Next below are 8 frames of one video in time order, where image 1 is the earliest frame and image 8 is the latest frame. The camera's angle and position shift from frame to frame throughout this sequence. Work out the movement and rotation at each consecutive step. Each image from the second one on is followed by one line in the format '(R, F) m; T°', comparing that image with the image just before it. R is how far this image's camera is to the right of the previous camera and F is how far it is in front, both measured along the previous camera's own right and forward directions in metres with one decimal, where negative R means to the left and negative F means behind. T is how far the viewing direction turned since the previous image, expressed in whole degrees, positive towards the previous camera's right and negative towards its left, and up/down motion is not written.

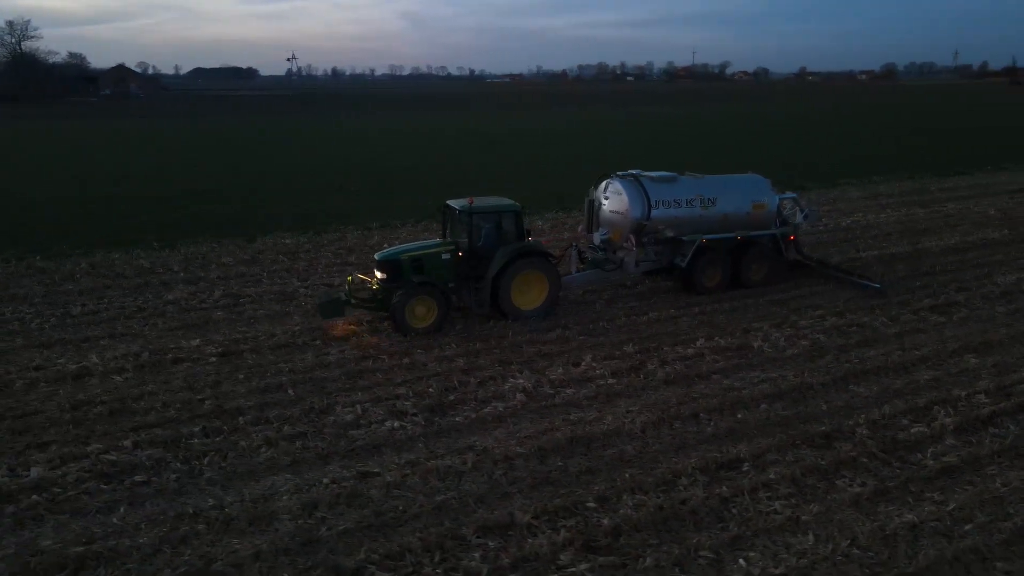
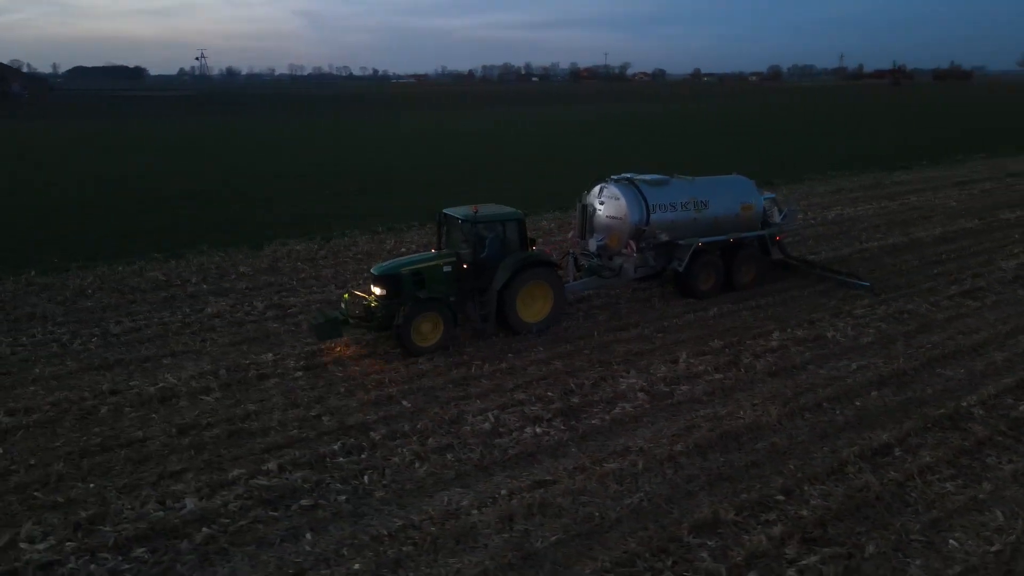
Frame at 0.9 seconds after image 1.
(-2.4, +0.2) m; +7°
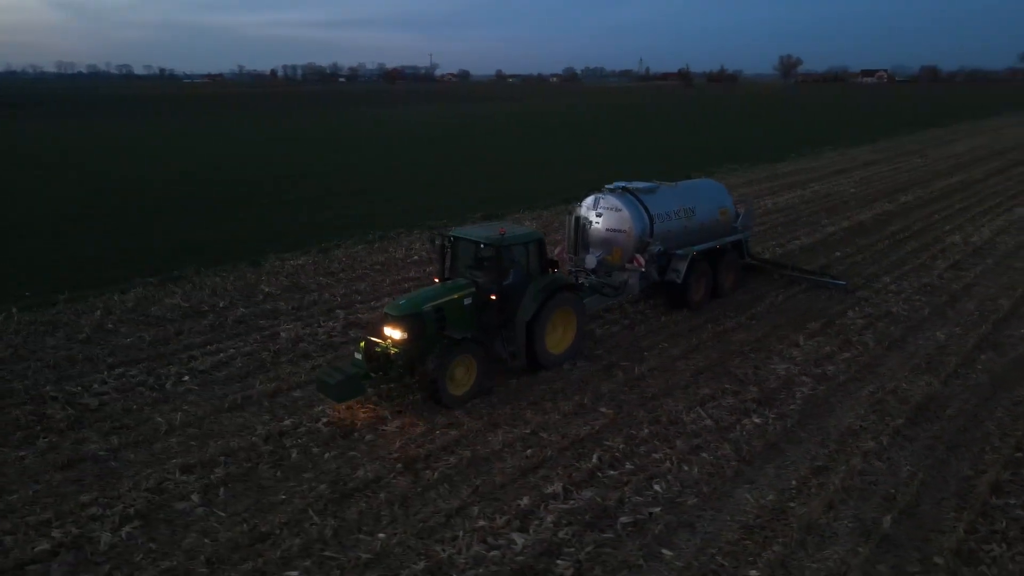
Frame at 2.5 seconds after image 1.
(-4.0, +0.6) m; +14°
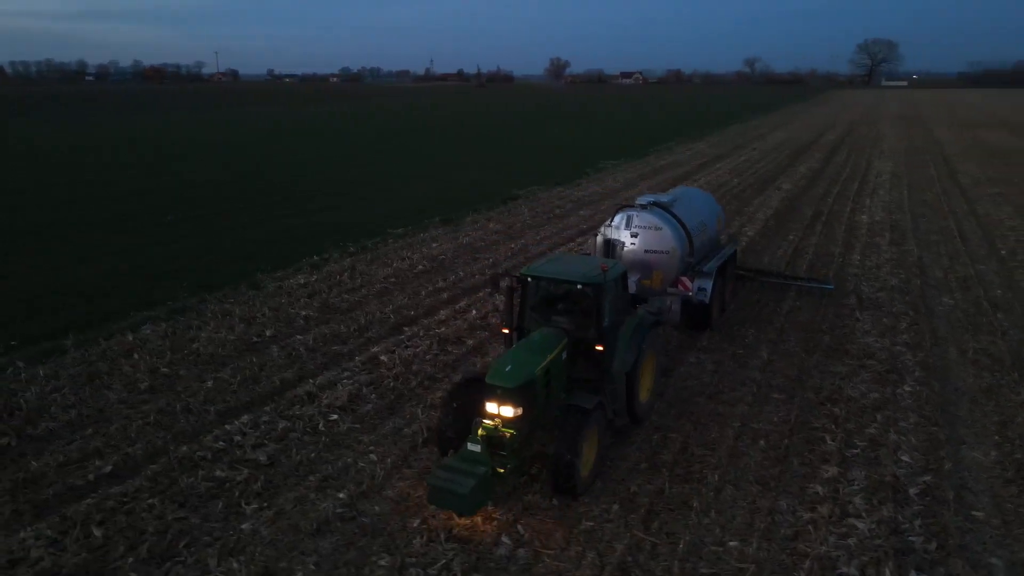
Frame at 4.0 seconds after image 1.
(-4.1, +0.8) m; +16°
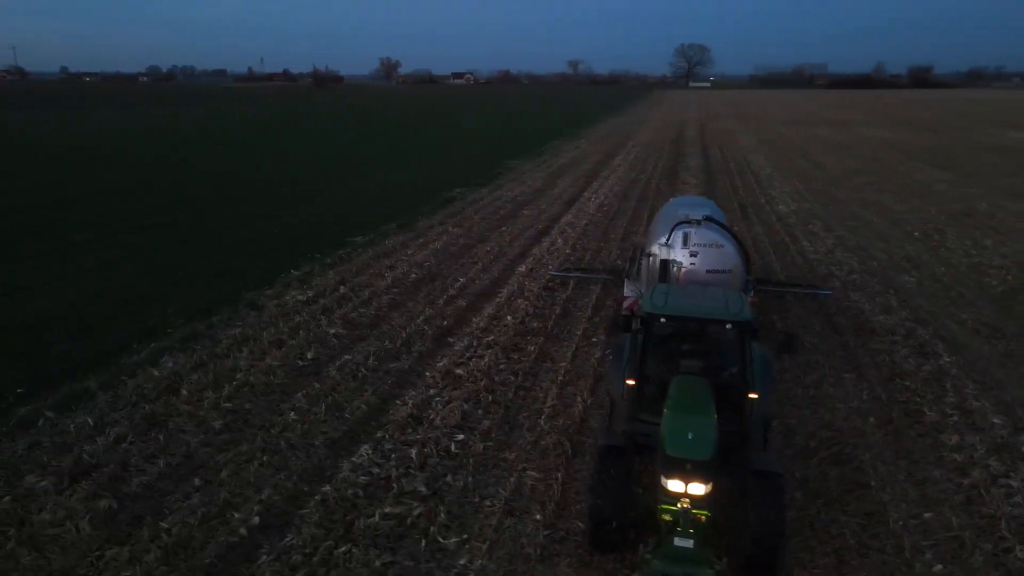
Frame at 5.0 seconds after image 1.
(-2.8, +0.5) m; +12°
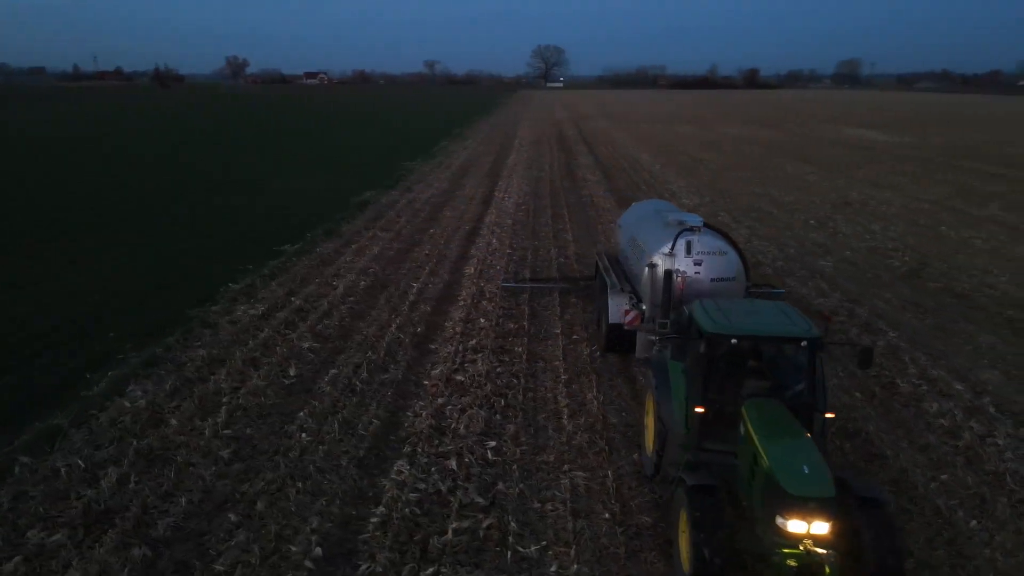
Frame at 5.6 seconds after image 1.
(-1.5, +0.2) m; +10°
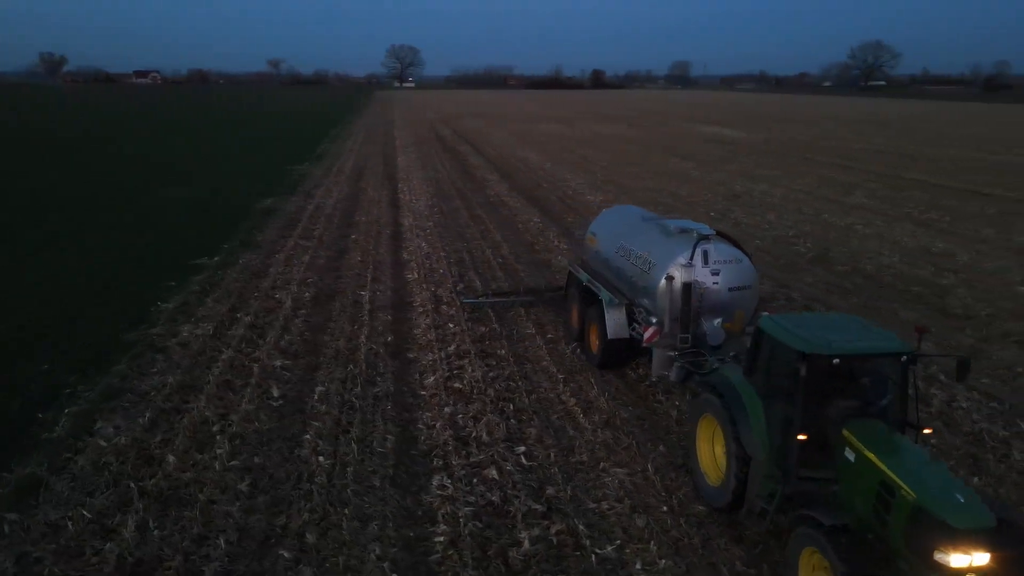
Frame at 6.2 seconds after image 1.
(-1.5, +0.2) m; +11°
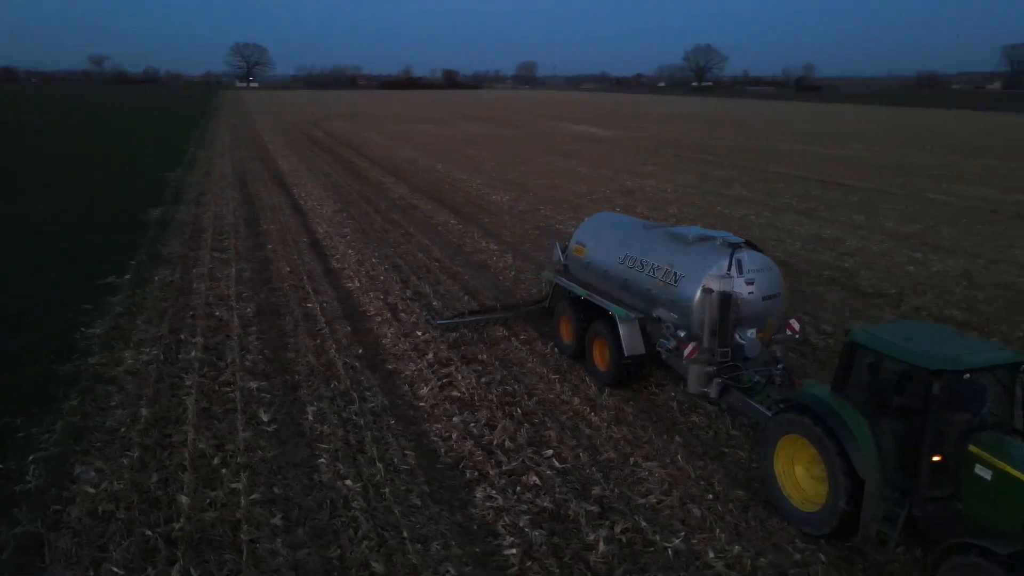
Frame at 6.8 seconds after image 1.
(-1.5, +0.2) m; +11°
